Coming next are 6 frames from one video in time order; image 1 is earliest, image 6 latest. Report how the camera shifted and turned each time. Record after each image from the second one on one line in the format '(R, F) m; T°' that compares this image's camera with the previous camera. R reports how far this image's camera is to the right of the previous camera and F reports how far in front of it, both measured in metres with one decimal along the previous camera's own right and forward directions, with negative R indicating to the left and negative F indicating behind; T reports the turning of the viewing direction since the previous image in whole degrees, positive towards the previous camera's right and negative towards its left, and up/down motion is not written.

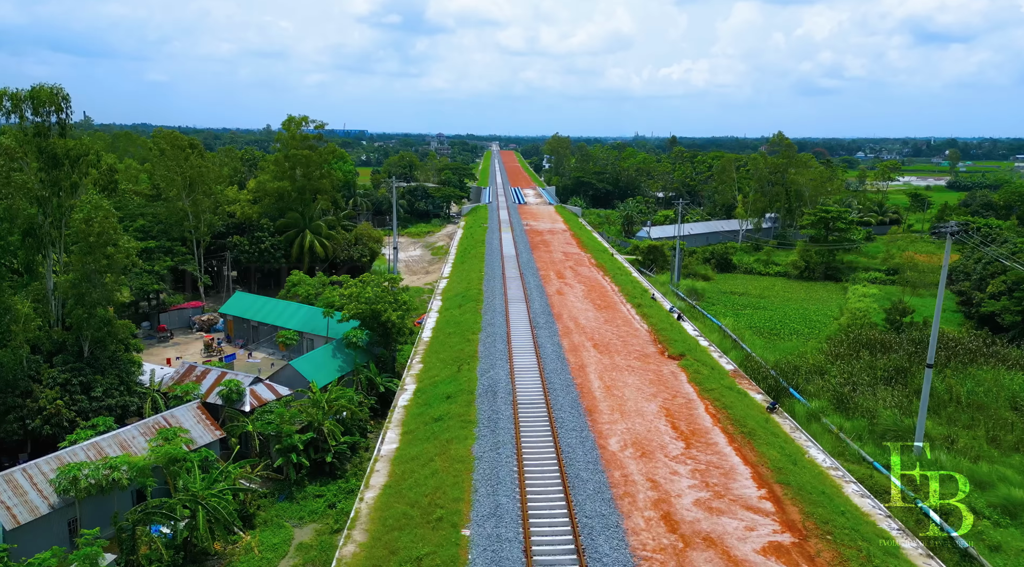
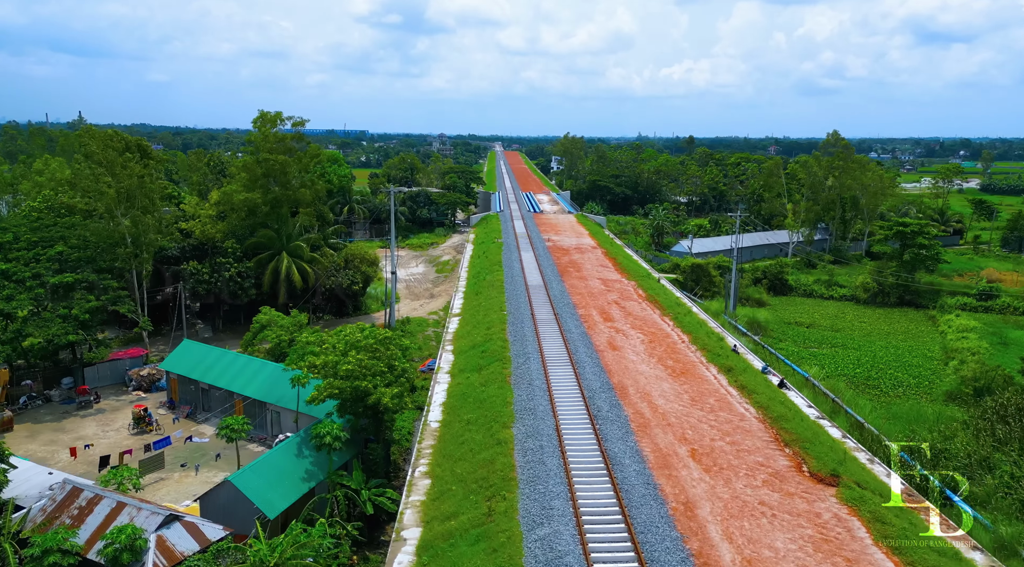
(-1.1, +8.1) m; 0°
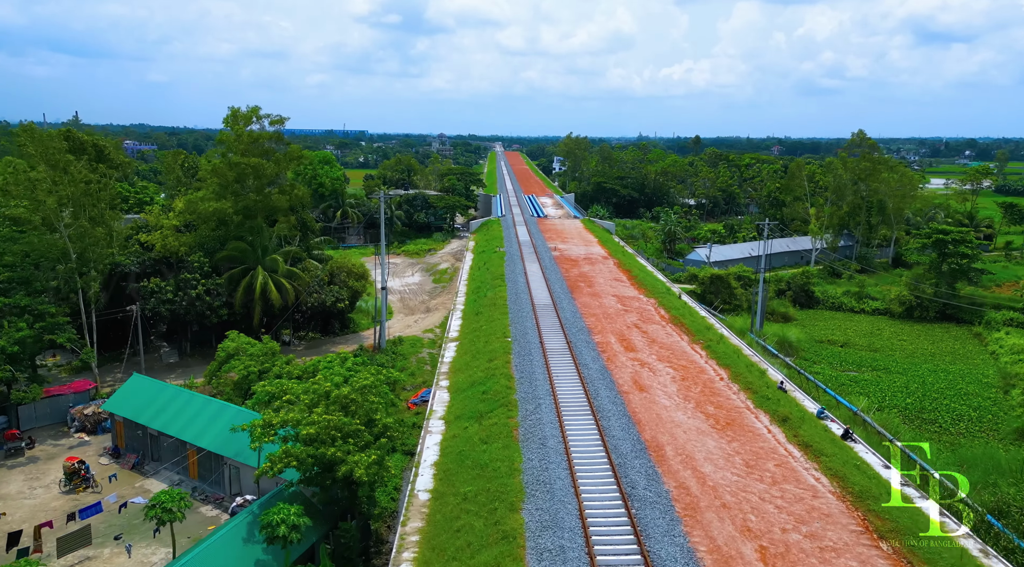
(-0.2, +3.8) m; 0°
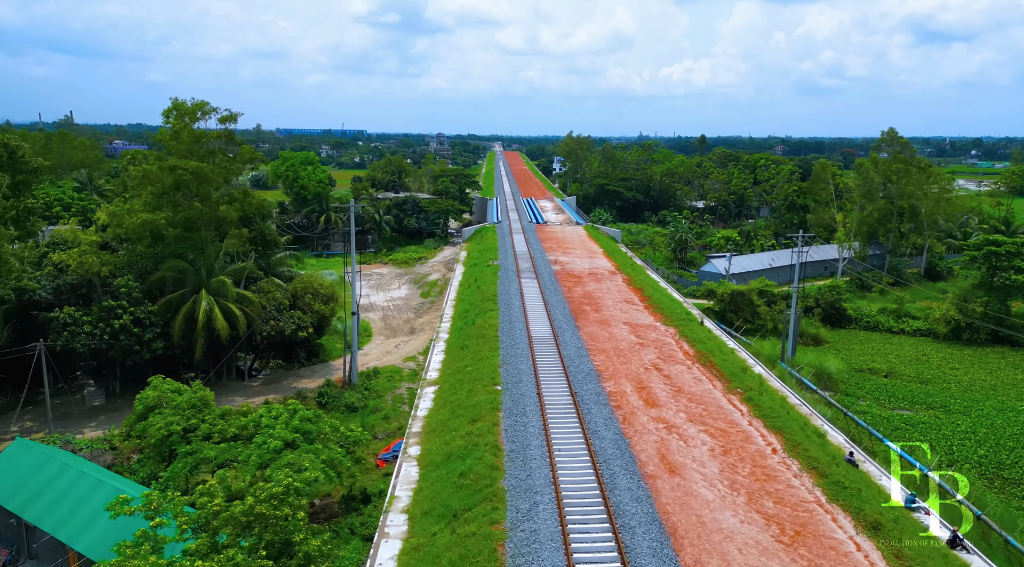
(+0.3, +4.9) m; 0°
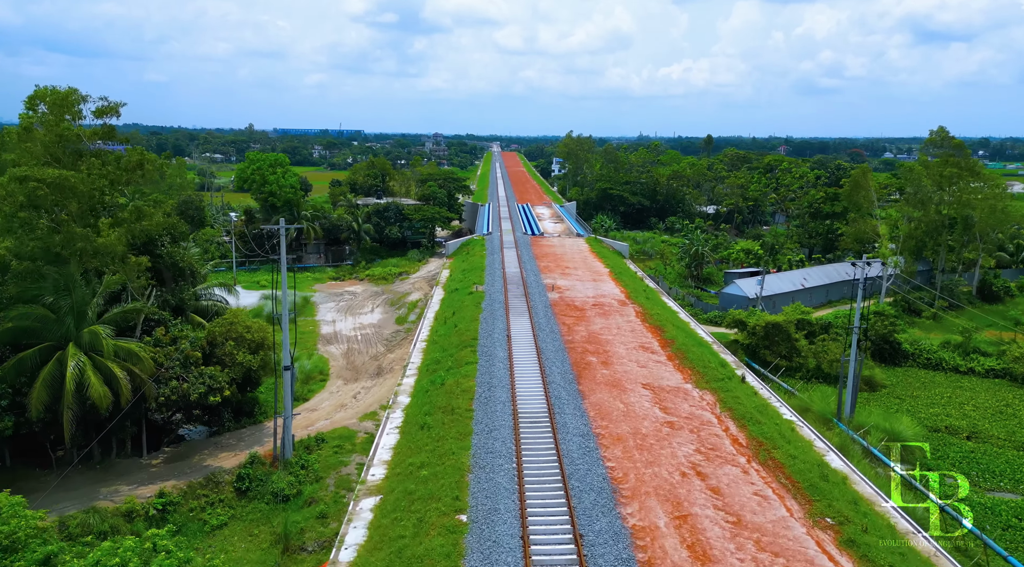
(+0.5, +6.7) m; 0°
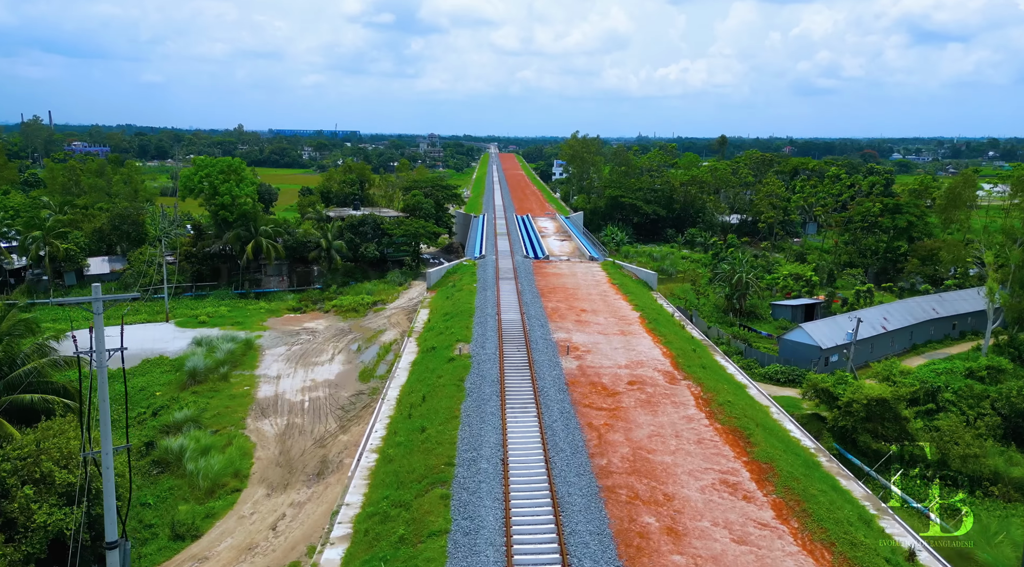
(0.0, +9.2) m; 0°
